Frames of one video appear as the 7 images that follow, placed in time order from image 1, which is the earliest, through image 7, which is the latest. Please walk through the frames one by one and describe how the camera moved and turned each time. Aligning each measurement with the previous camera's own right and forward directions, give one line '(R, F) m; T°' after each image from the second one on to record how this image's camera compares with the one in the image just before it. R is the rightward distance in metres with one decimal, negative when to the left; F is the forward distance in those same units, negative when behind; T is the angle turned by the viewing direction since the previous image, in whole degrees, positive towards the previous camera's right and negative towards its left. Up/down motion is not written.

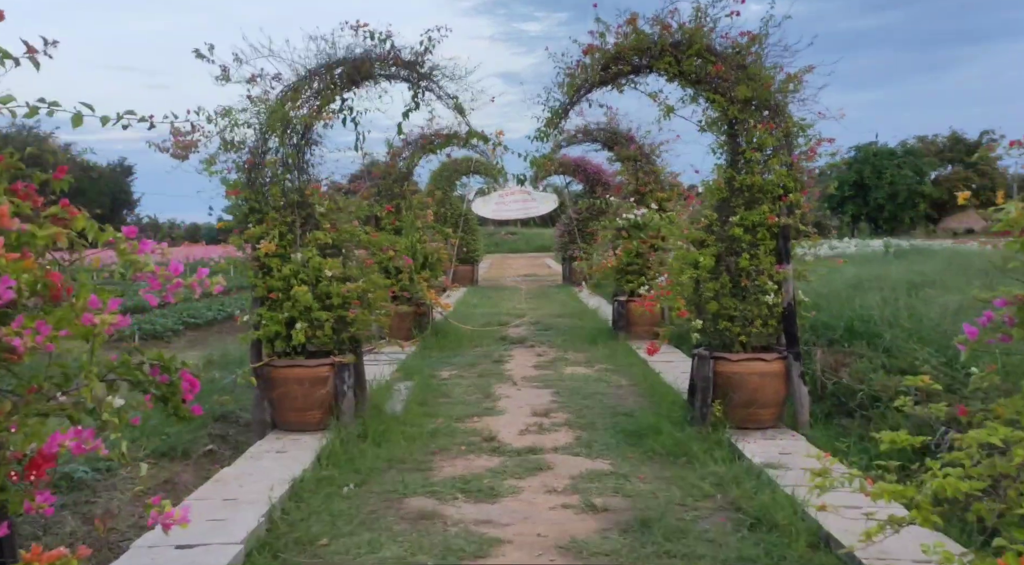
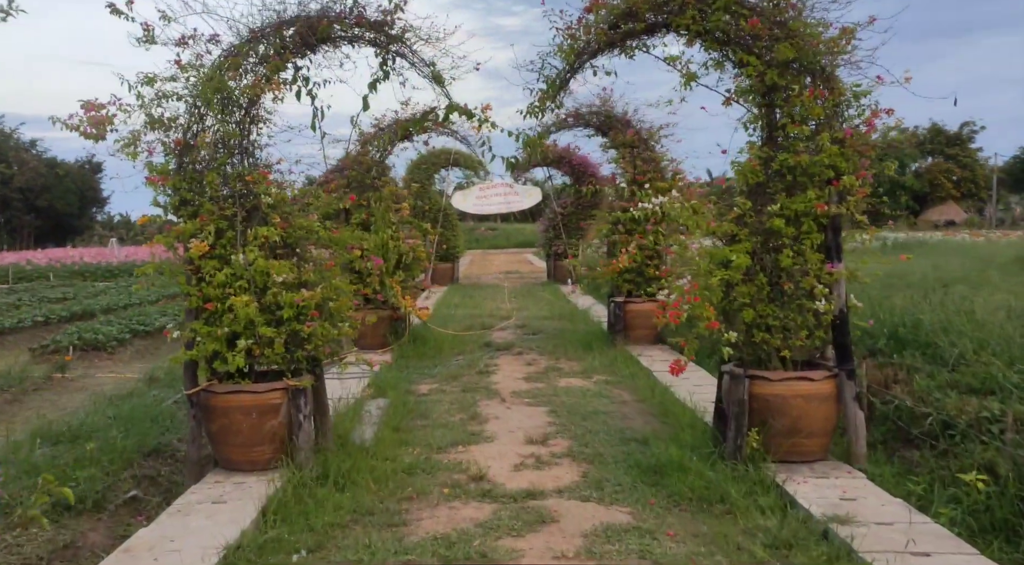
(-0.1, +0.8) m; +1°
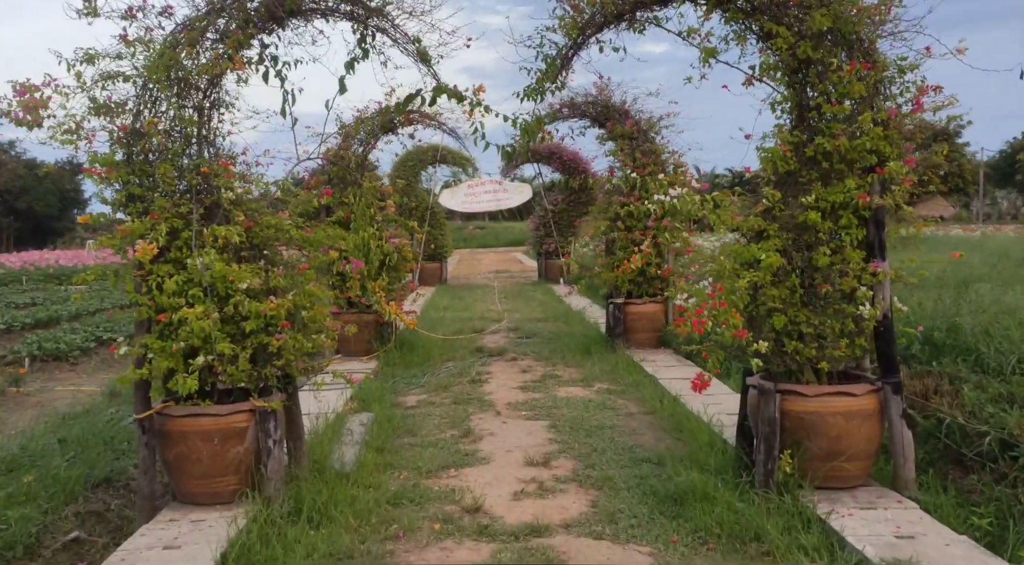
(0.0, +0.5) m; +1°
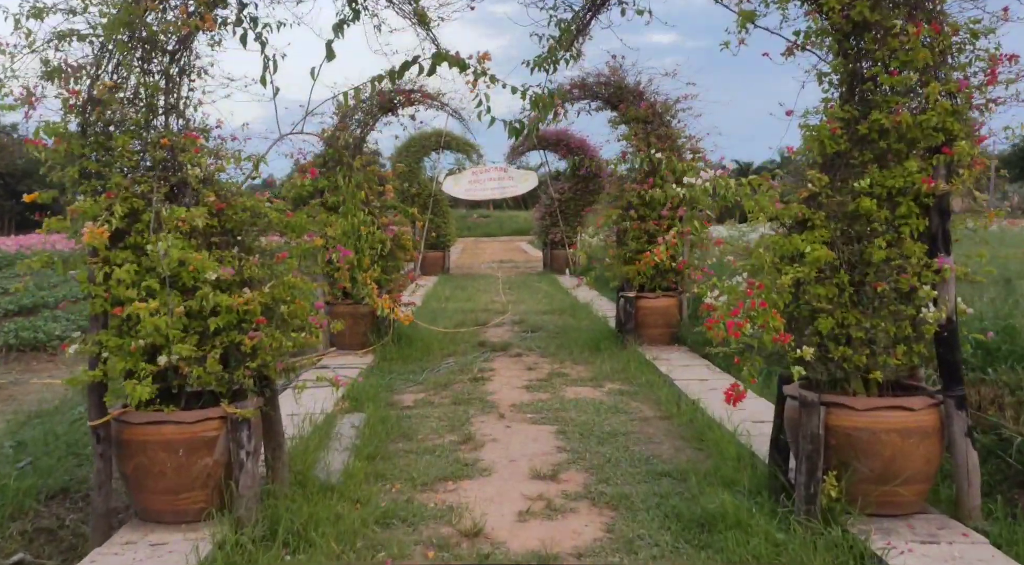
(0.0, +0.4) m; 0°
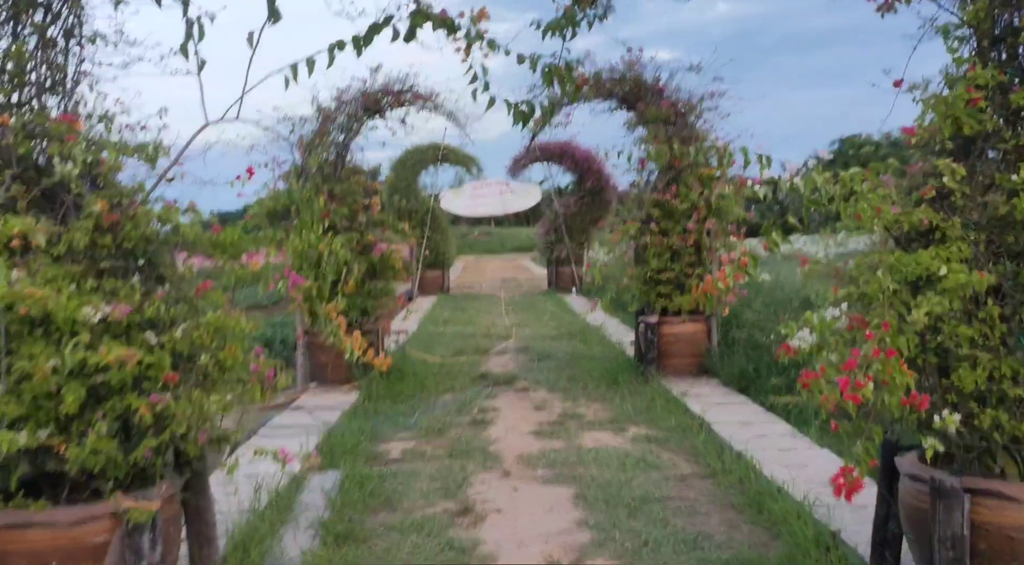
(0.0, +0.9) m; 0°
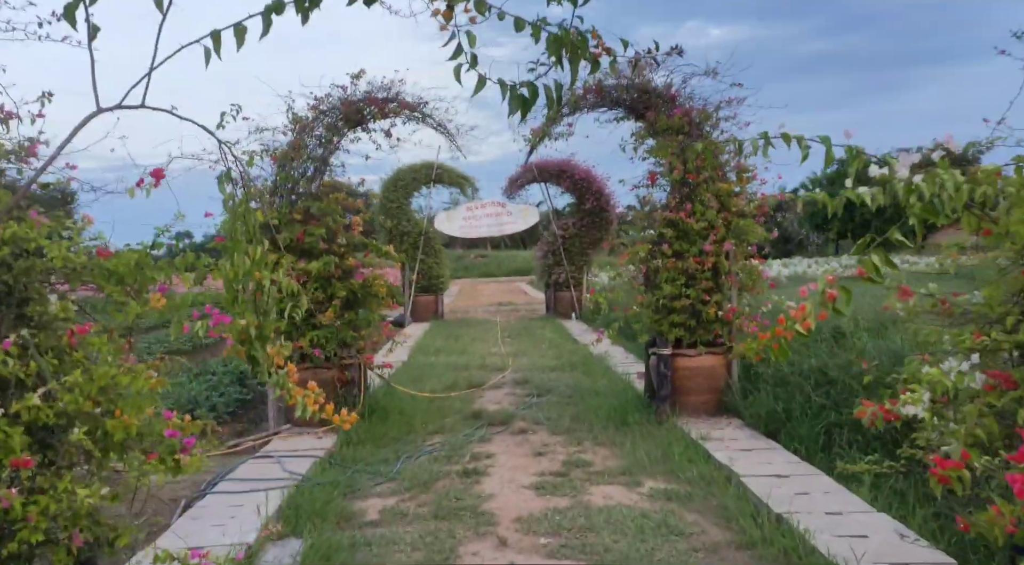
(0.0, +0.6) m; 0°
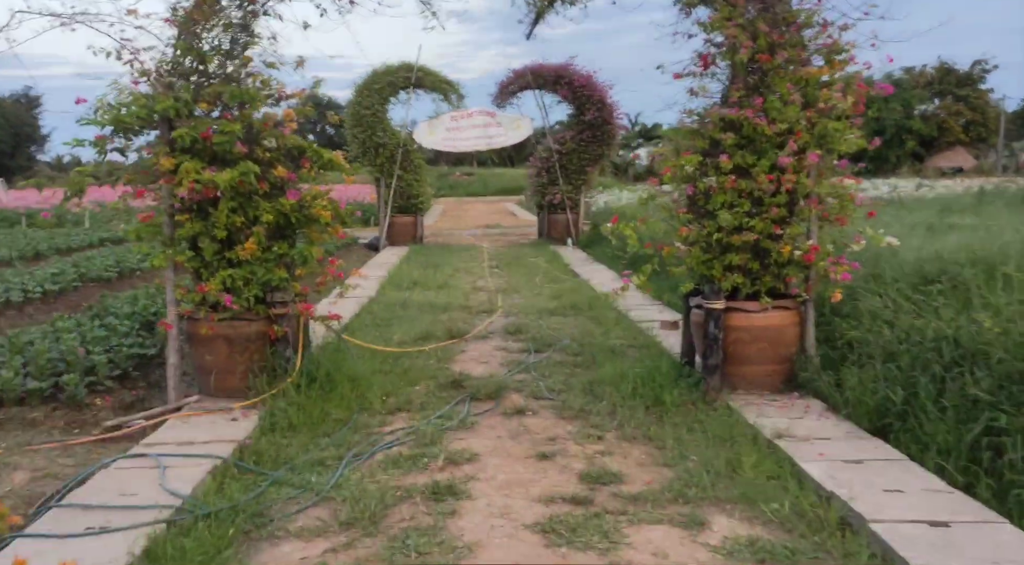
(0.0, +1.6) m; +1°
